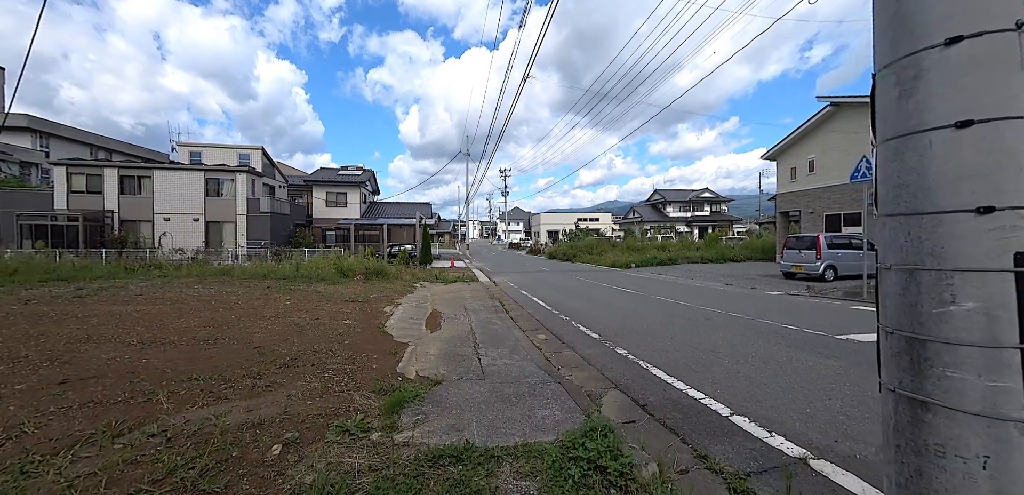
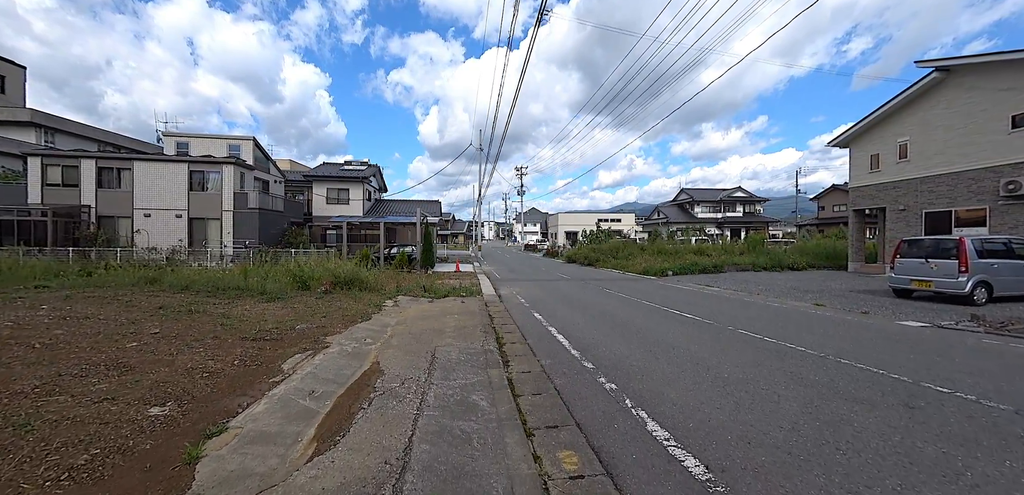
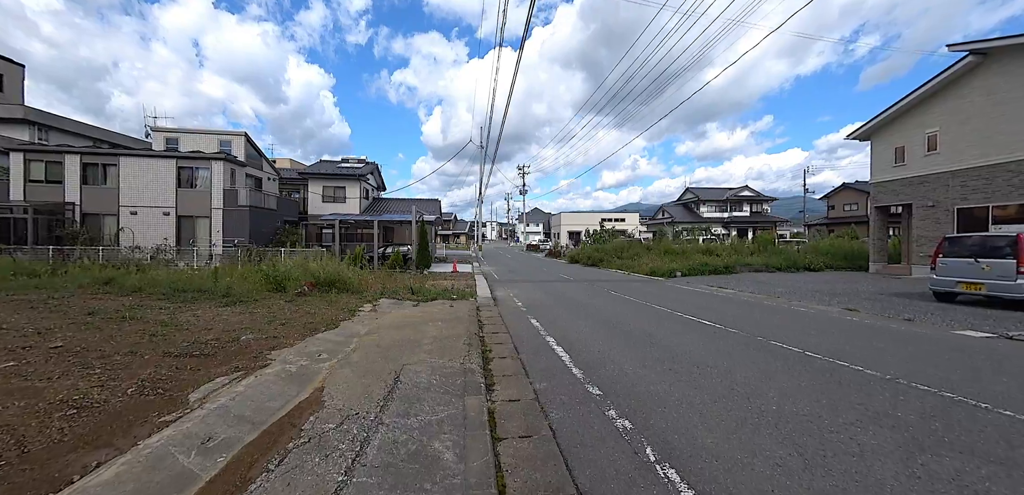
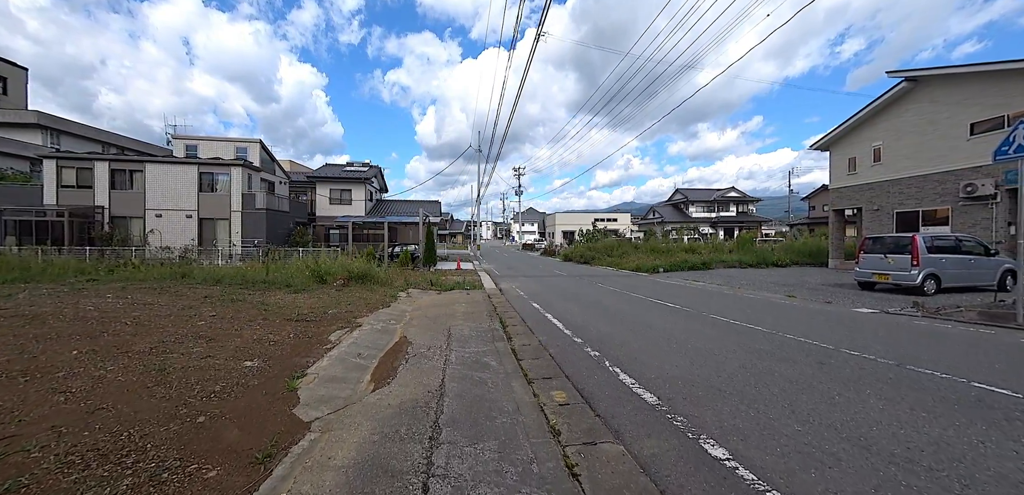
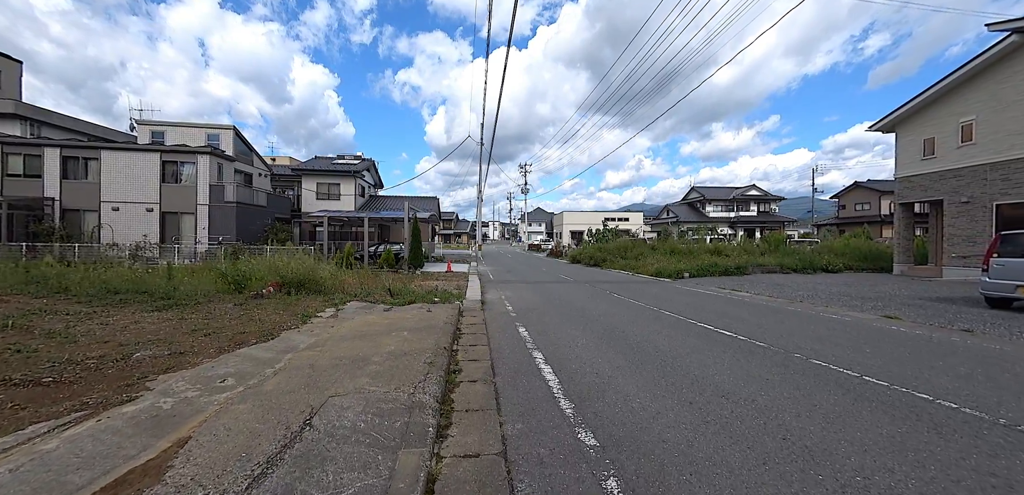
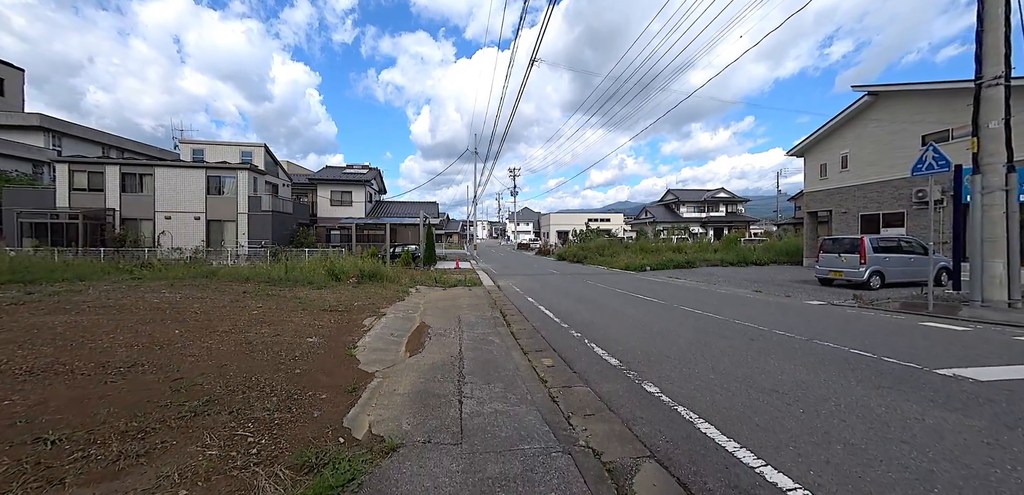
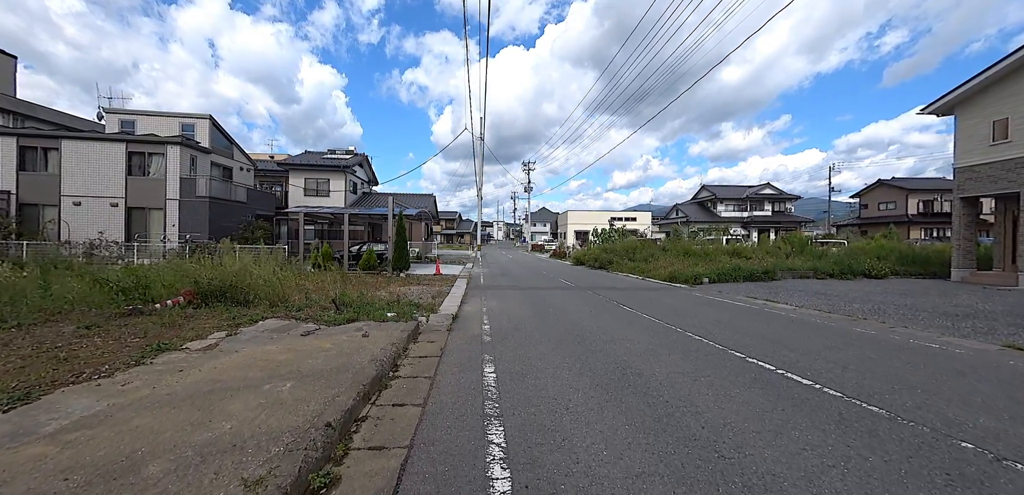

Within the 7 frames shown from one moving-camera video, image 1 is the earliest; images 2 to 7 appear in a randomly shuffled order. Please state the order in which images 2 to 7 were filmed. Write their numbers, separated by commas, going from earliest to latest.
6, 4, 2, 3, 5, 7
